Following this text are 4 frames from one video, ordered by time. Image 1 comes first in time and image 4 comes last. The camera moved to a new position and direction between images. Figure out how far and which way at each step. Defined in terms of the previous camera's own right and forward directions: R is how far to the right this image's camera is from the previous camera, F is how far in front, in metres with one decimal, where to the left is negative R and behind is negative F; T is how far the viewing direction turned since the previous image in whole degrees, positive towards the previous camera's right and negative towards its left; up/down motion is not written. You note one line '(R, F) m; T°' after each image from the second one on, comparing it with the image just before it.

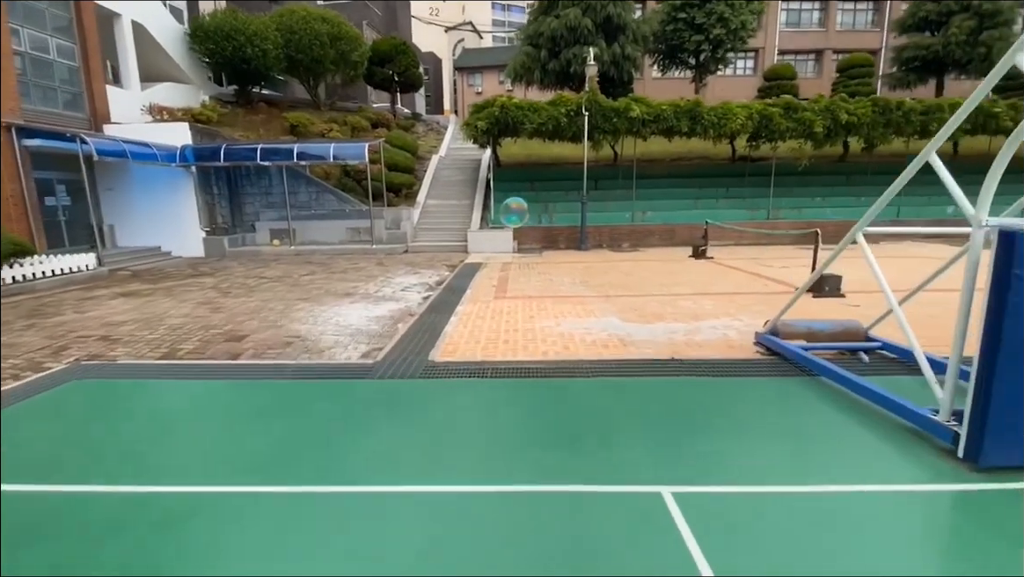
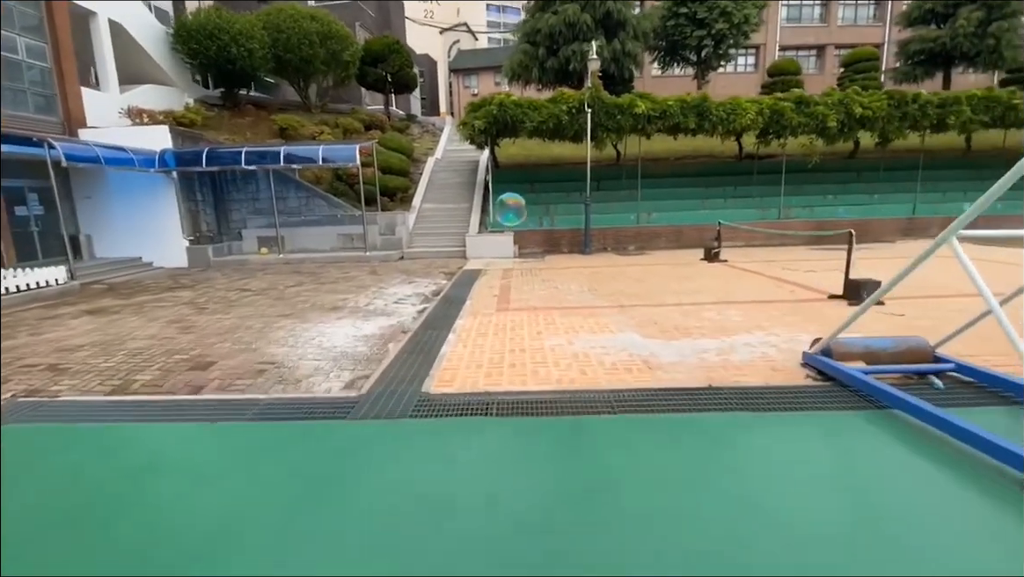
(-0.1, +0.7) m; 0°
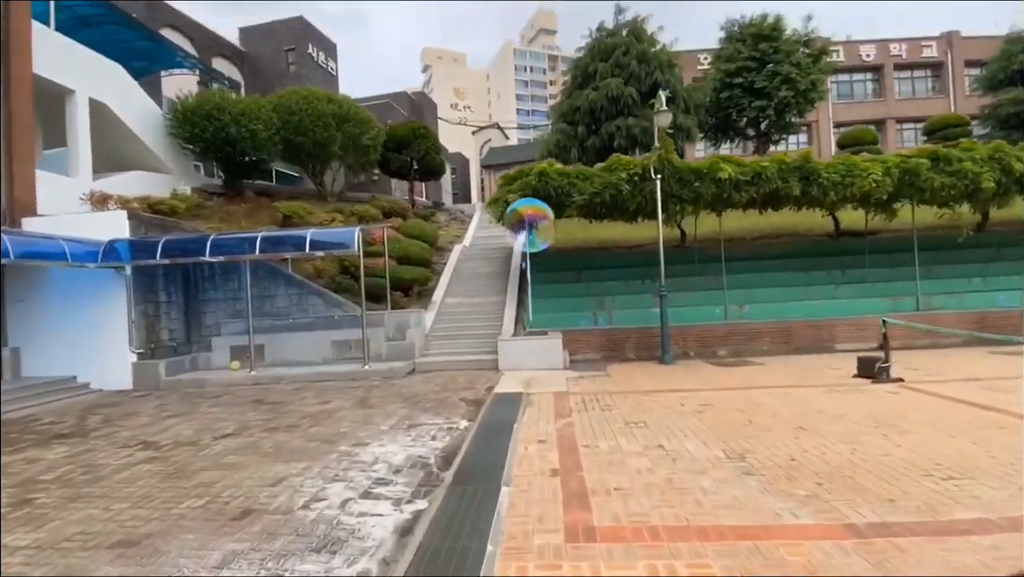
(-0.3, +3.3) m; -4°
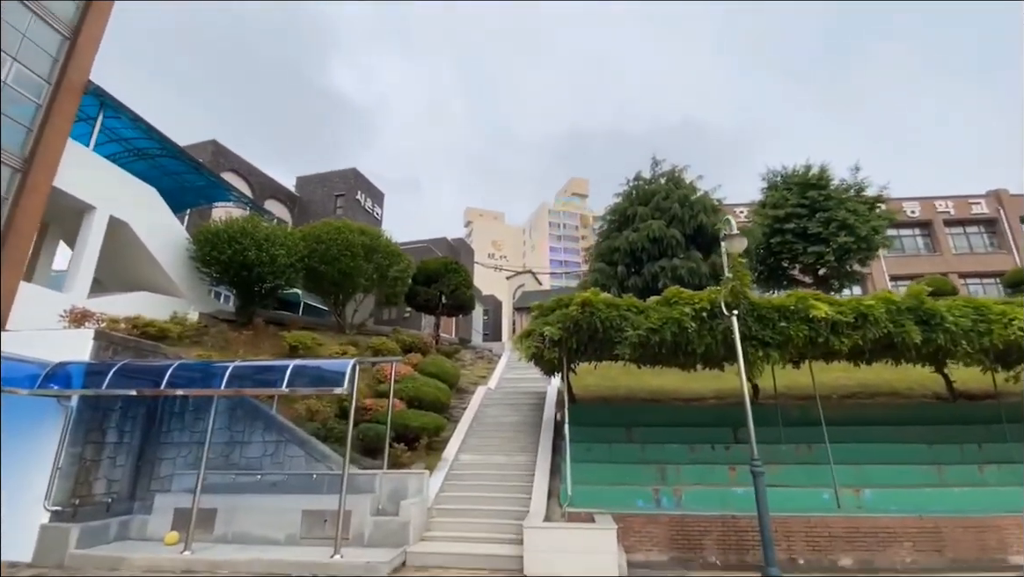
(-0.1, +1.9) m; -4°
